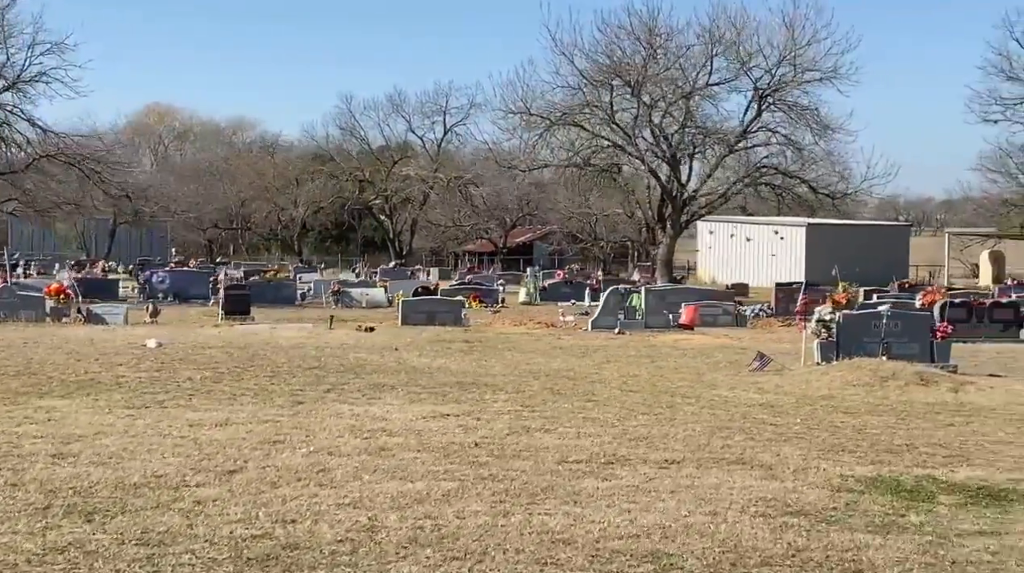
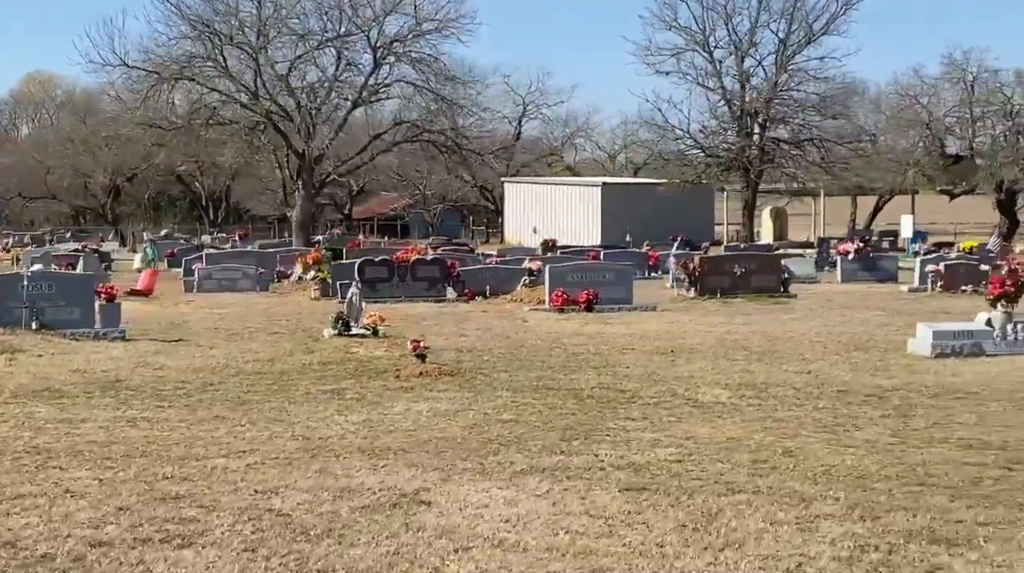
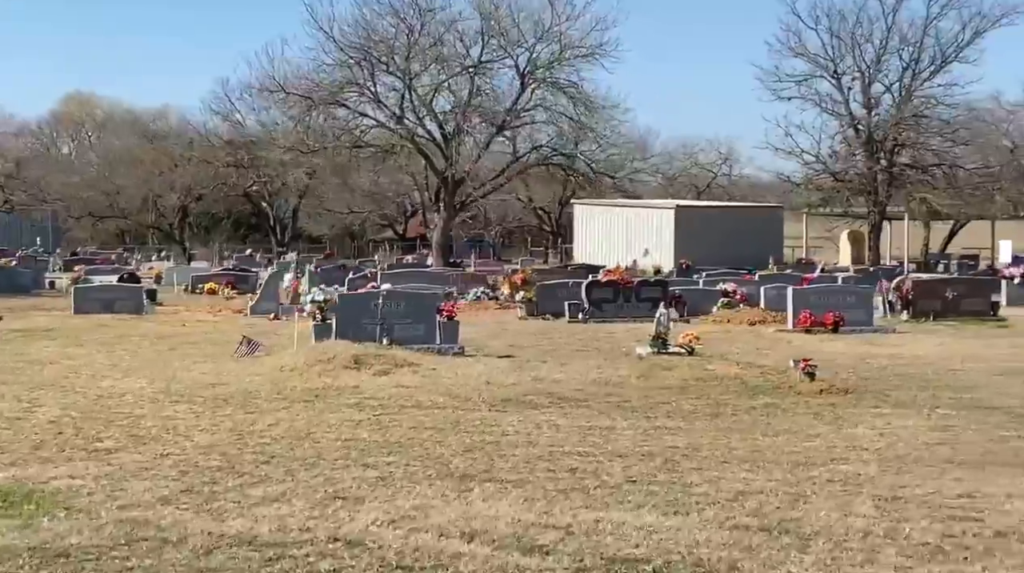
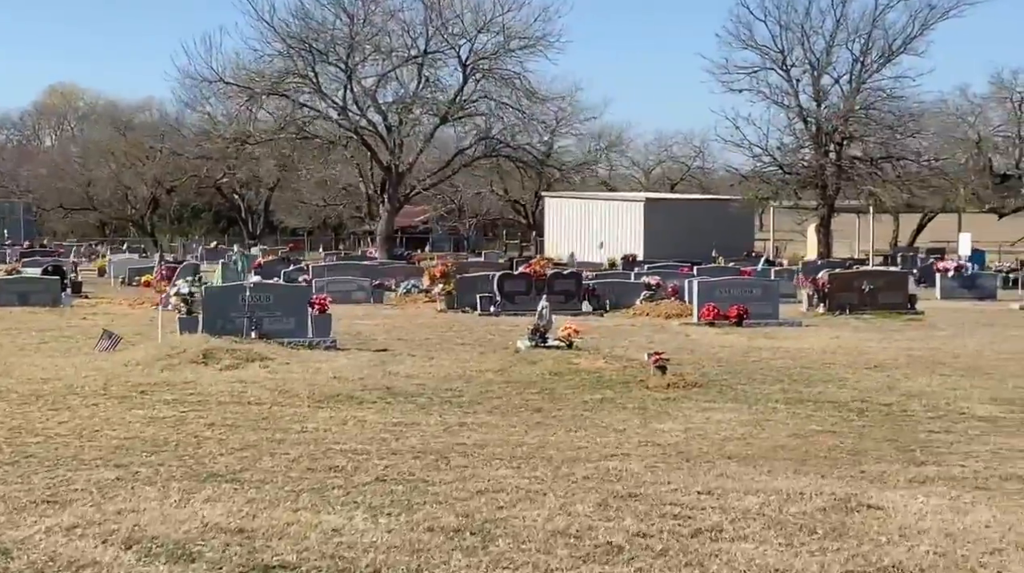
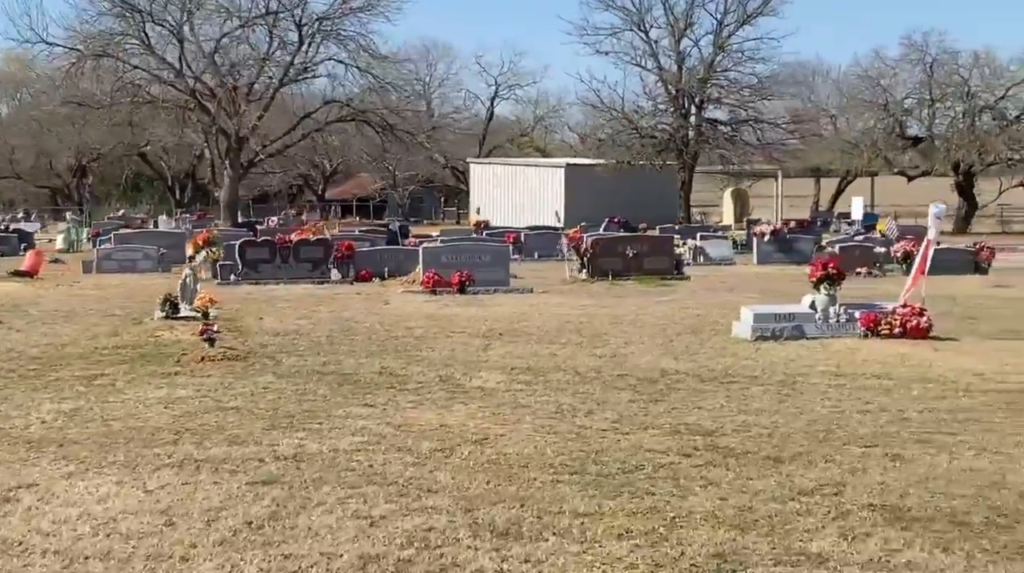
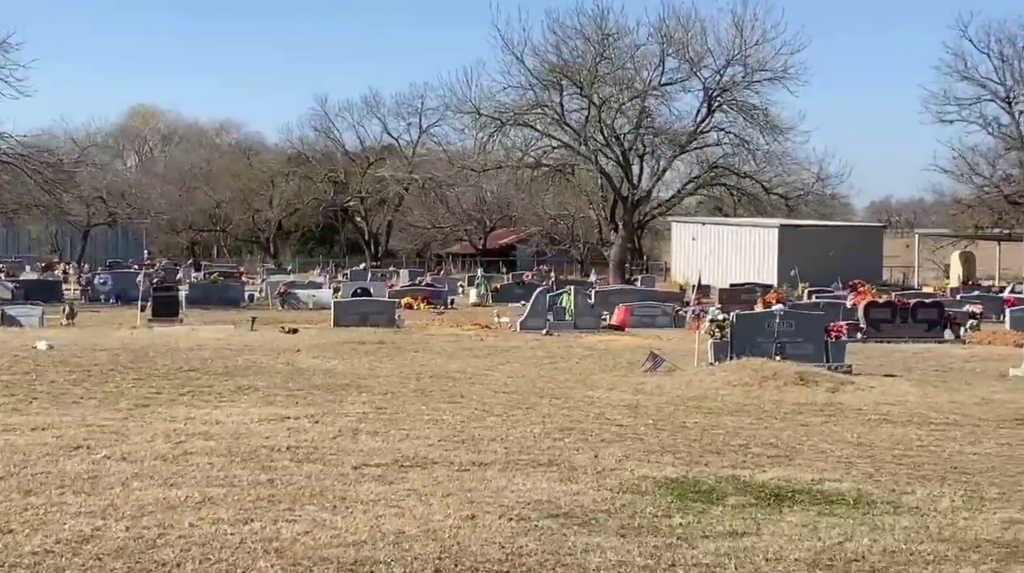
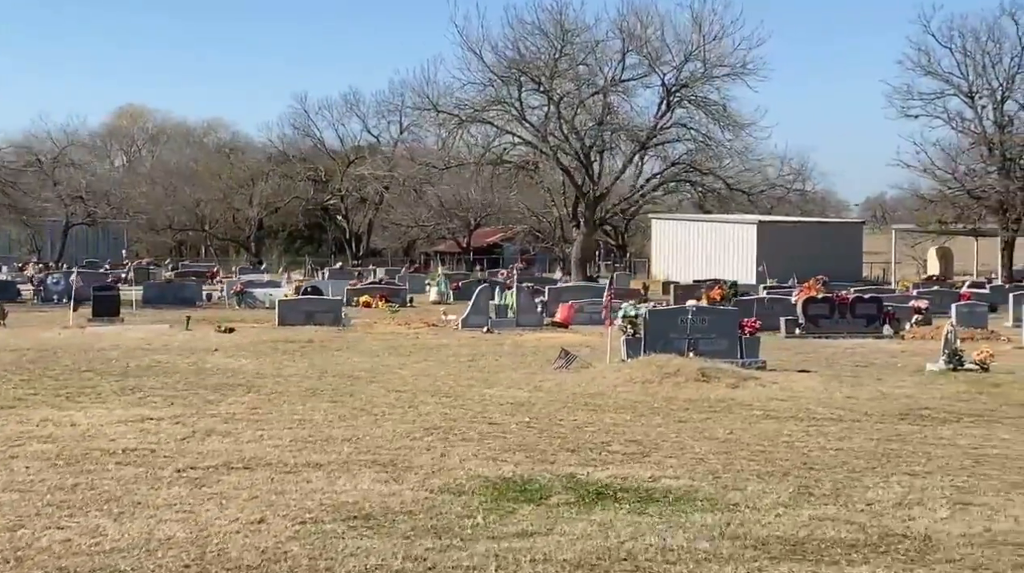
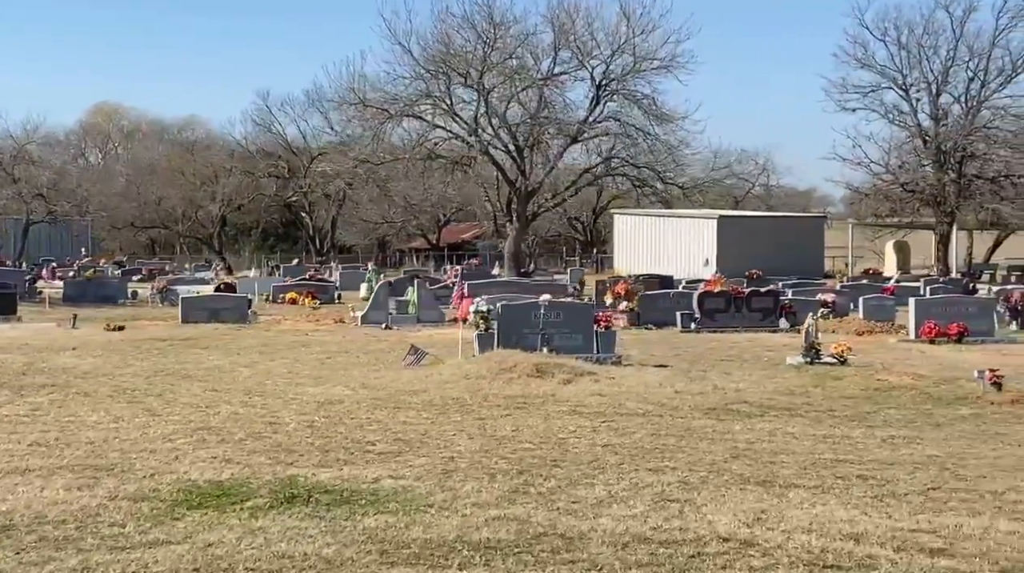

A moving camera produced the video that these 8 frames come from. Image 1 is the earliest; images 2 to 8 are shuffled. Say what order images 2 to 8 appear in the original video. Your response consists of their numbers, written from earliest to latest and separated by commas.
6, 7, 8, 3, 4, 2, 5
